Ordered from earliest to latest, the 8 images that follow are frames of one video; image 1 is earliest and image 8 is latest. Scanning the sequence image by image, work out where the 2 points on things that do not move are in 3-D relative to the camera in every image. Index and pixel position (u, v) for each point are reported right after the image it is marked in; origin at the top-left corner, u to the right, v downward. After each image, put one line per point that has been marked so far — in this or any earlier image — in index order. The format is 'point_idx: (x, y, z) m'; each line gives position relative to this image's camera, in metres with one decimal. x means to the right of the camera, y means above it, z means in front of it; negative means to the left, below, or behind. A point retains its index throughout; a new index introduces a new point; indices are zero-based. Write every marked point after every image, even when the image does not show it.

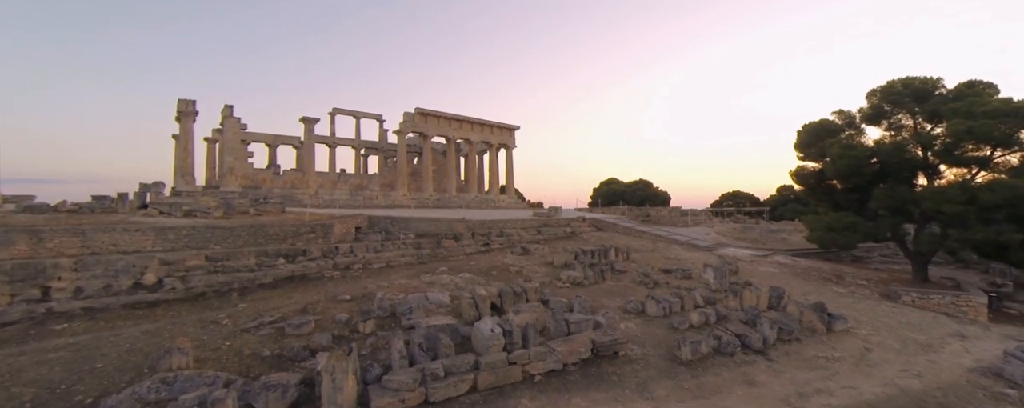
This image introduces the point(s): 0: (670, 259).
0: (+5.3, -1.9, +12.7) m
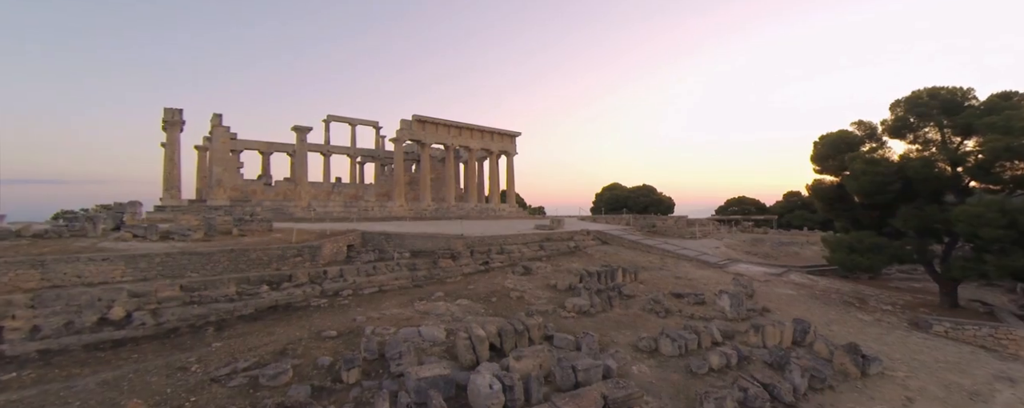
0: (+5.3, -2.4, +12.0) m
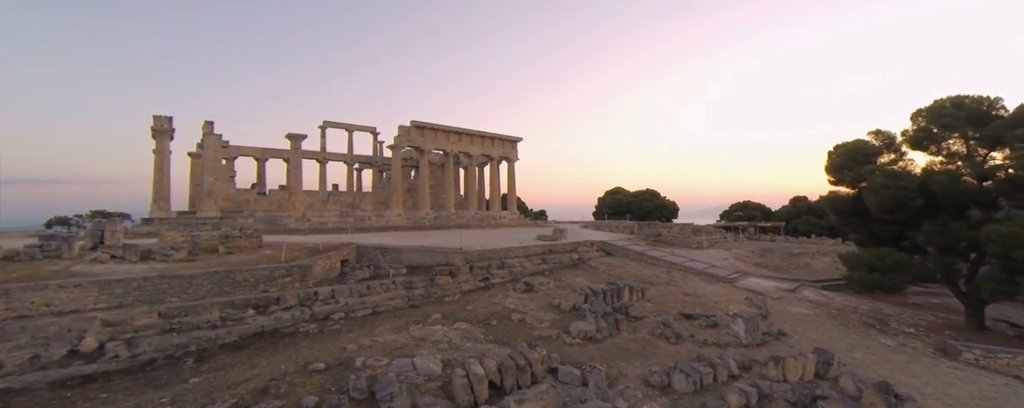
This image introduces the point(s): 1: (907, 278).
0: (+5.4, -2.8, +11.5) m
1: (+10.1, -1.9, +9.7) m
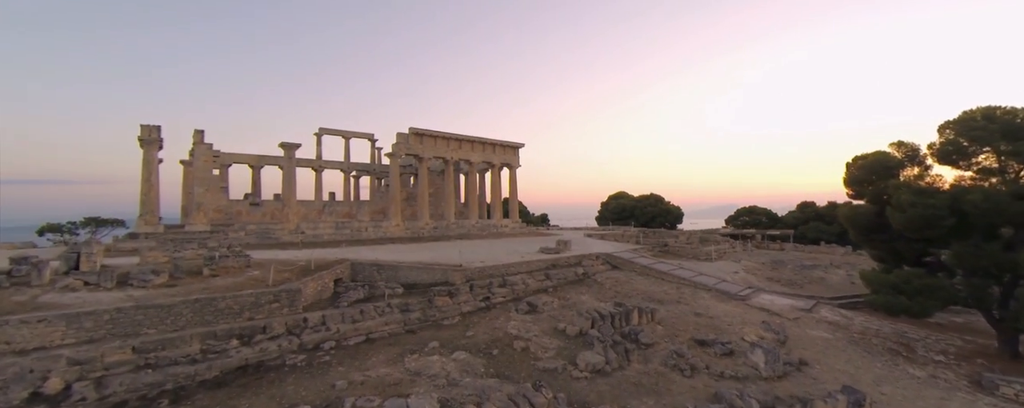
0: (+5.4, -3.3, +10.9) m
1: (+10.2, -2.4, +9.1) m
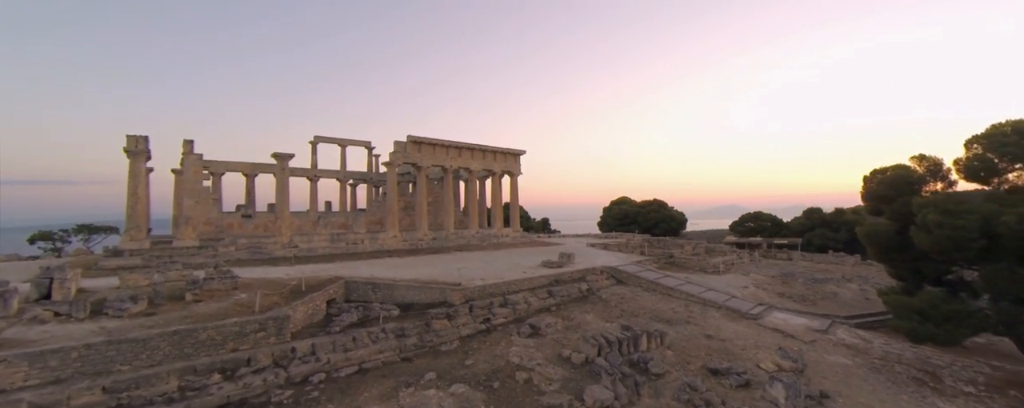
0: (+5.5, -3.8, +10.3) m
1: (+10.2, -2.8, +8.5) m
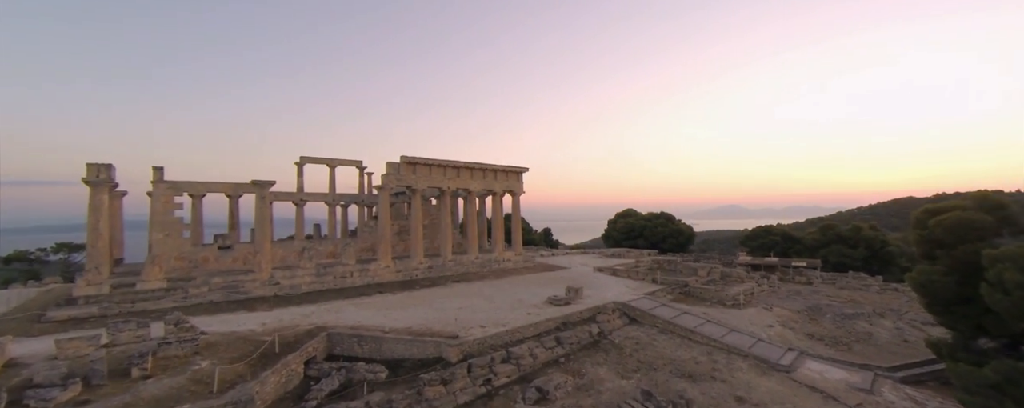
0: (+5.6, -4.9, +9.0) m
1: (+10.3, -3.9, +7.2) m
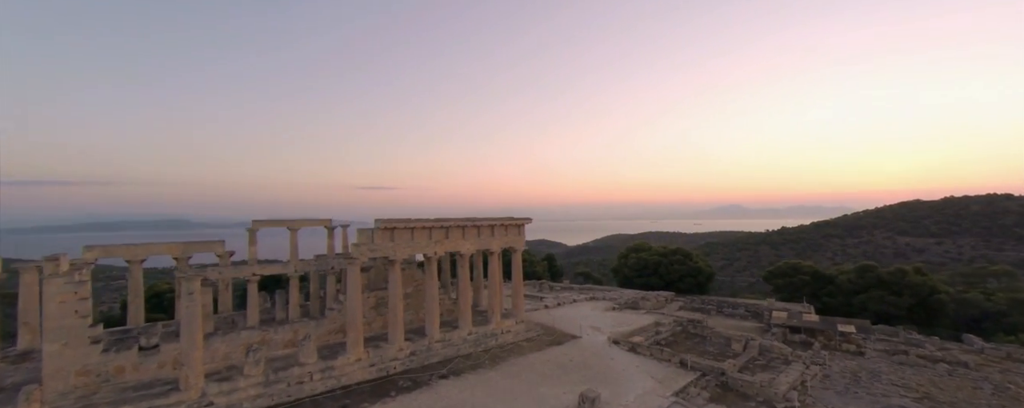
0: (+5.6, -7.5, +6.1) m
1: (+10.3, -6.6, +4.3) m
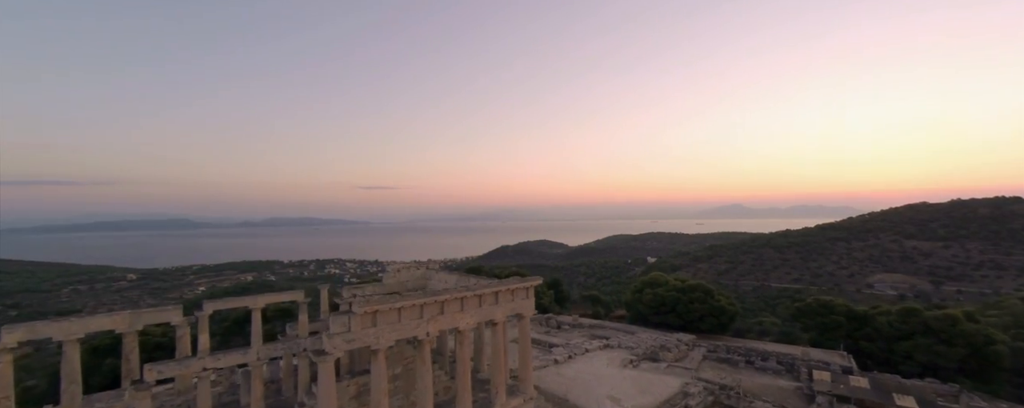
0: (+5.8, -9.7, +3.7) m
1: (+10.5, -8.8, +1.8) m
